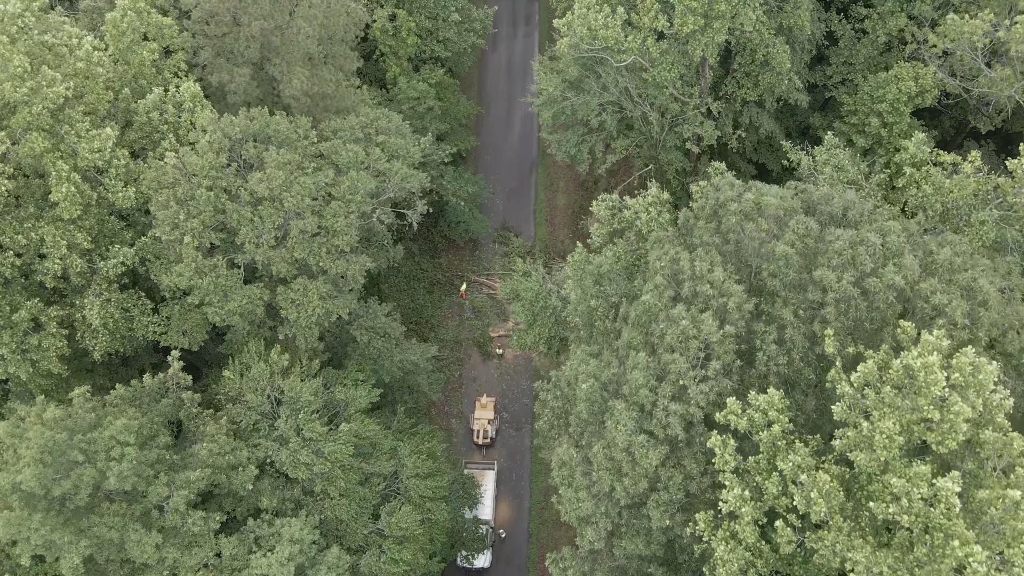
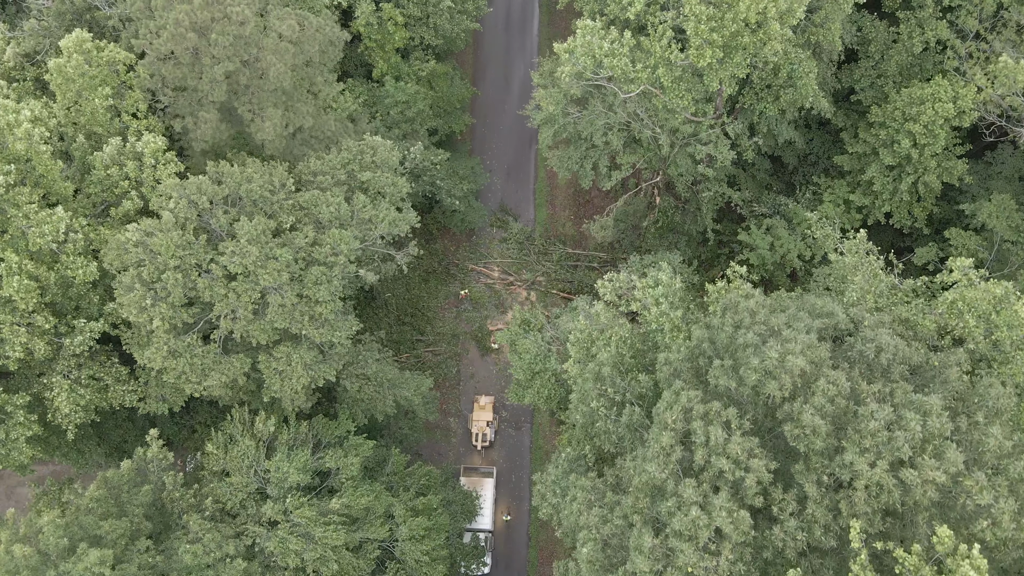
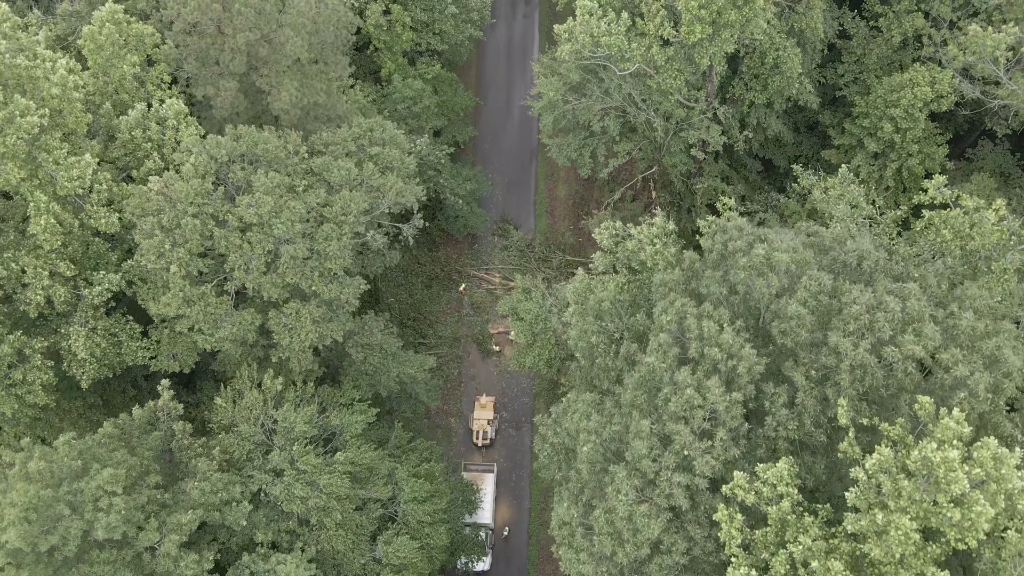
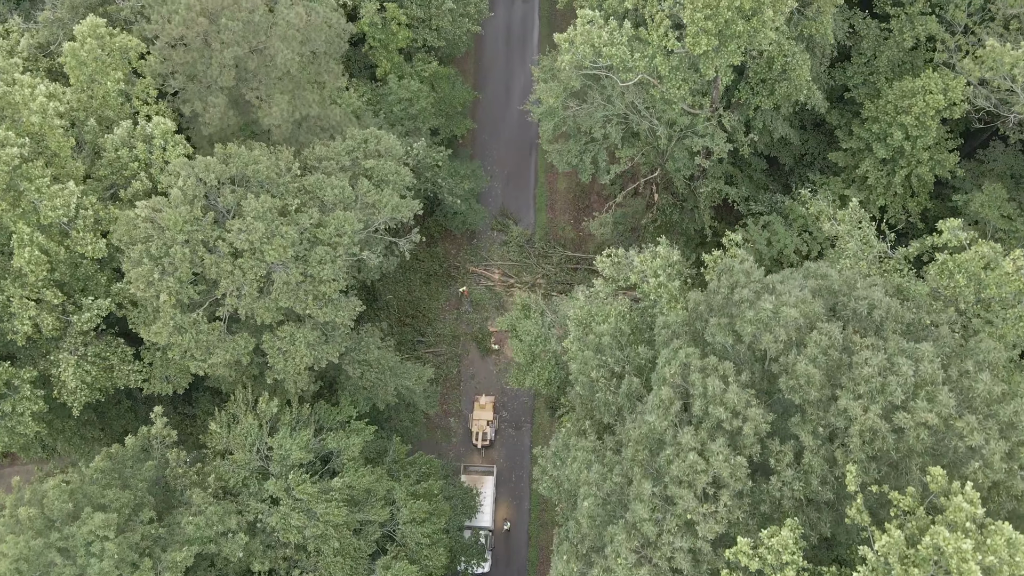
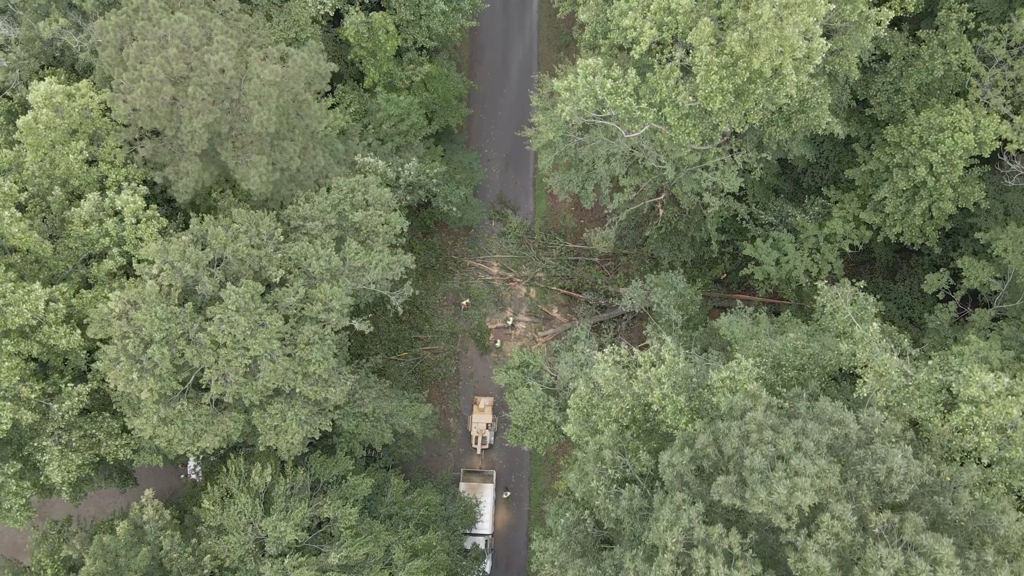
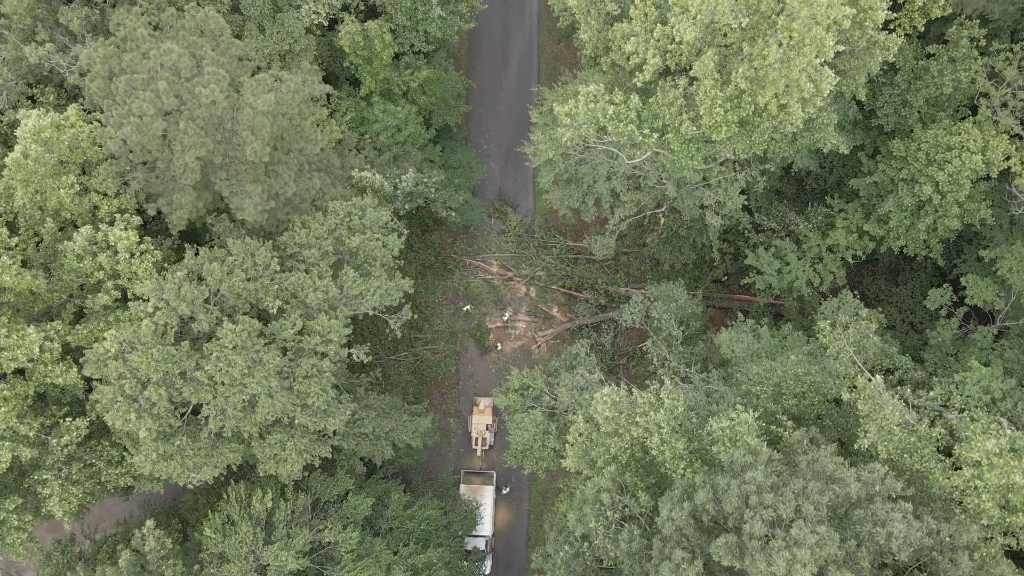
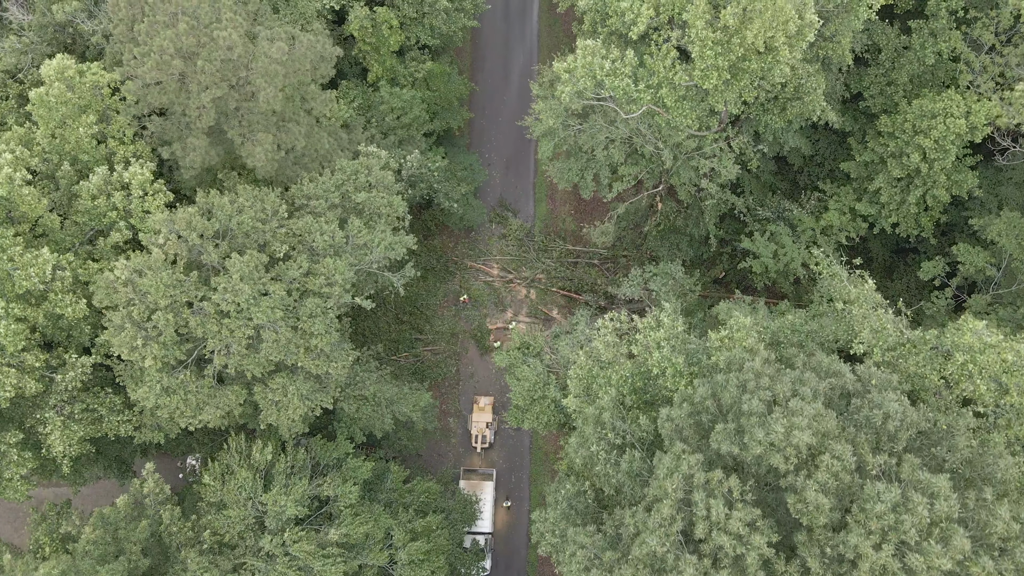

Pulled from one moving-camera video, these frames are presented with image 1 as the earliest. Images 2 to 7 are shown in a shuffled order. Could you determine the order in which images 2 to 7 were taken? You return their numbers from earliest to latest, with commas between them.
3, 4, 2, 7, 5, 6
